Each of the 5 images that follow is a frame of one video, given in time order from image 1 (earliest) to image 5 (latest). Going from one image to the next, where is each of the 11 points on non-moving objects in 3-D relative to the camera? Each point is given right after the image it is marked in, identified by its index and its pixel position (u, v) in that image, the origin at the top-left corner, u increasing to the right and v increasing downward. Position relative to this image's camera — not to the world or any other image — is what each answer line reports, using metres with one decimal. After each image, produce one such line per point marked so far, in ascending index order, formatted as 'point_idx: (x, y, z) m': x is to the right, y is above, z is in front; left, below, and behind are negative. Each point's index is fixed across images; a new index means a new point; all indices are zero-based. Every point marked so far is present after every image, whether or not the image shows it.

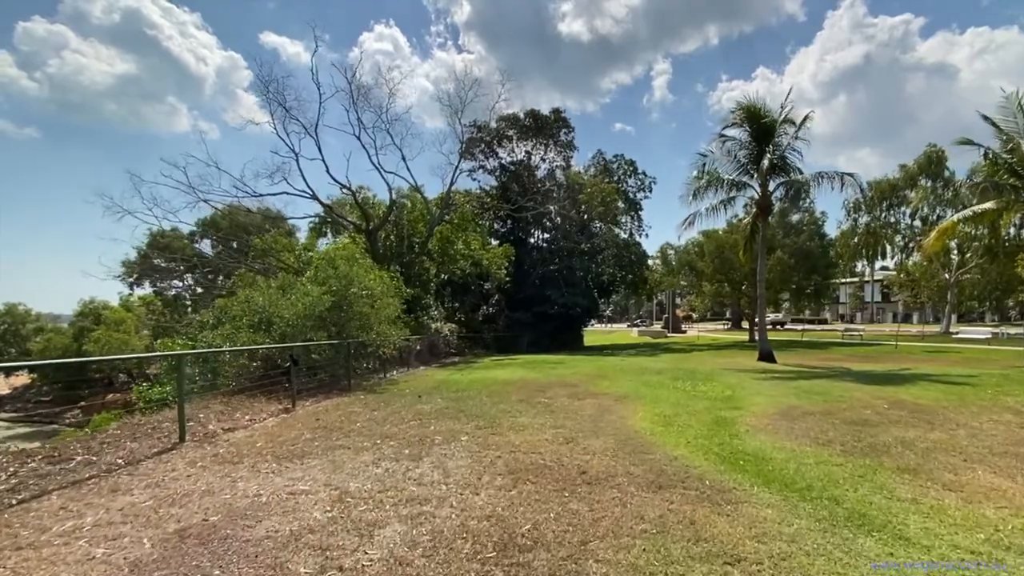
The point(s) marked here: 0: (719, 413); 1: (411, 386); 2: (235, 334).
0: (+3.3, -2.0, +9.3) m
1: (-2.3, -2.2, +13.4) m
2: (-6.0, -1.0, +12.5) m
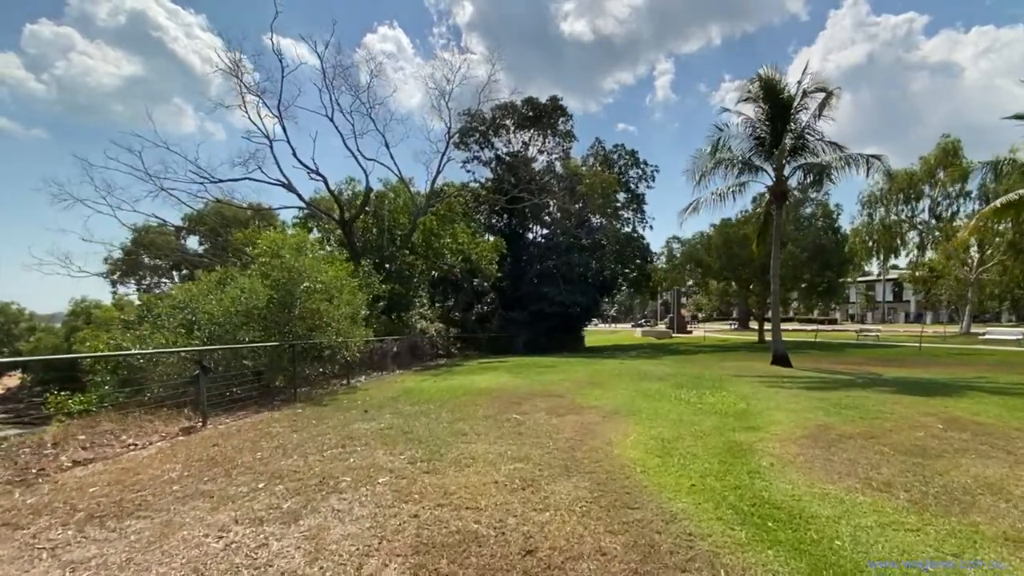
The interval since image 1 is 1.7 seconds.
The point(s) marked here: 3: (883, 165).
0: (+2.8, -1.9, +7.4) m
1: (-2.8, -2.1, +11.4) m
2: (-6.5, -0.8, +10.6) m
3: (+11.1, +3.8, +17.4) m
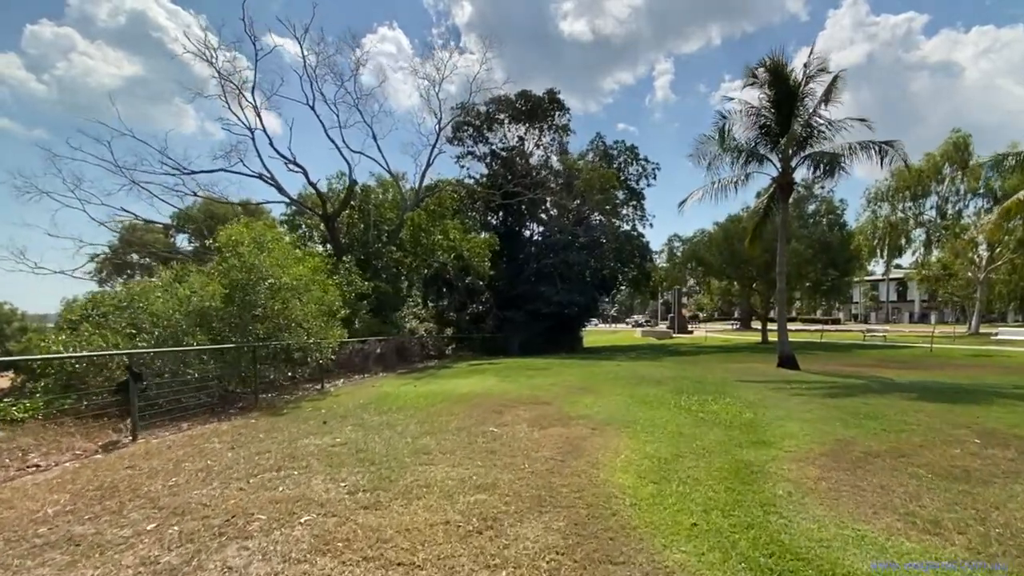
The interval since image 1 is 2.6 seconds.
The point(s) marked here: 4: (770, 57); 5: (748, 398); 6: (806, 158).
0: (+2.5, -1.8, +6.3) m
1: (-3.1, -2.0, +10.4) m
2: (-6.8, -0.8, +9.6) m
3: (+10.8, +3.9, +16.4) m
4: (+7.6, +6.8, +17.3) m
5: (+4.3, -2.0, +10.7) m
6: (+8.7, +3.8, +17.2) m
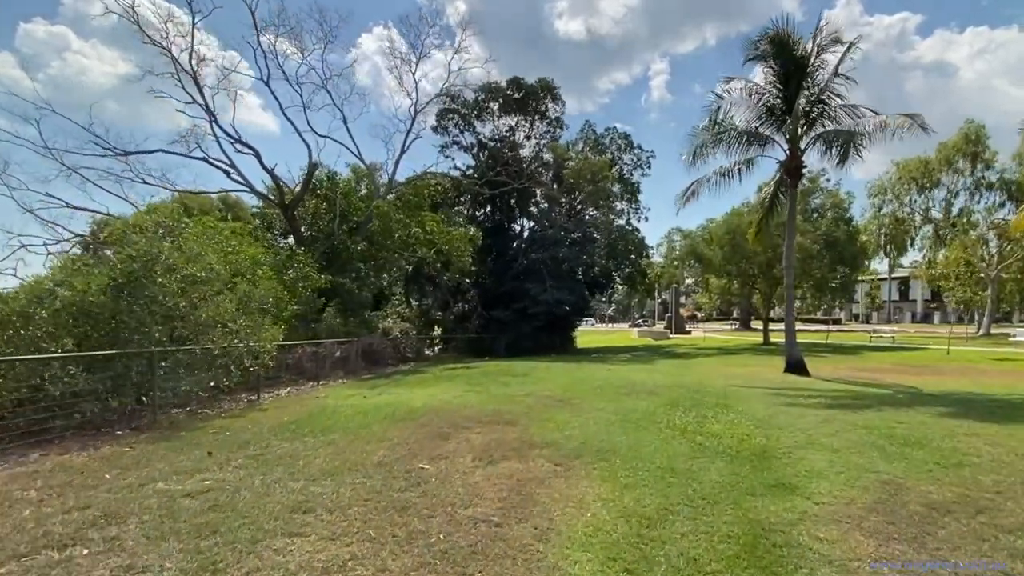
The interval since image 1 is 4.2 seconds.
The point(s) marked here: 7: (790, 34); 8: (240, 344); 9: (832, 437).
0: (+1.9, -1.7, +4.5) m
1: (-3.7, -1.9, +8.6) m
2: (-7.5, -0.7, +7.7) m
3: (+10.1, +3.9, +14.6) m
4: (+6.9, +6.9, +15.4) m
5: (+3.7, -1.9, +8.9) m
6: (+8.0, +3.9, +15.4) m
7: (+7.3, +6.7, +15.4) m
8: (-4.6, -1.0, +10.2) m
9: (+3.9, -1.8, +7.2) m
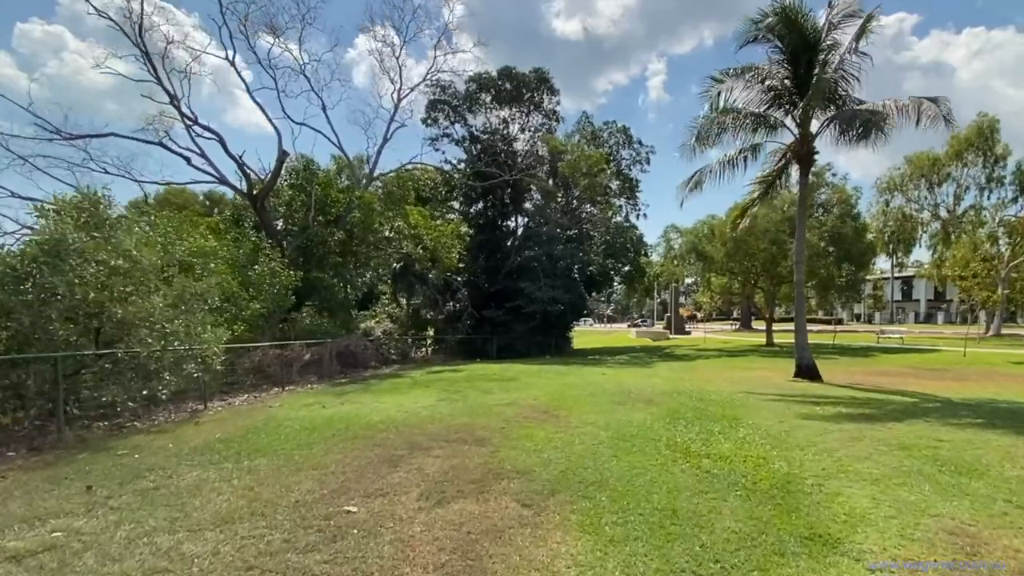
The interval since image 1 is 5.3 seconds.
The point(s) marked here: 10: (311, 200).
0: (+1.5, -1.6, +3.2) m
1: (-4.0, -1.9, +7.3) m
2: (-7.8, -0.6, +6.4) m
3: (+9.8, +4.0, +13.3) m
4: (+6.6, +7.0, +14.2) m
5: (+3.4, -1.8, +7.6) m
6: (+7.7, +4.0, +14.1) m
7: (+7.0, +6.8, +14.1) m
8: (-5.0, -0.9, +8.9) m
9: (+3.6, -1.7, +5.9) m
10: (-6.7, +3.0, +20.2) m
